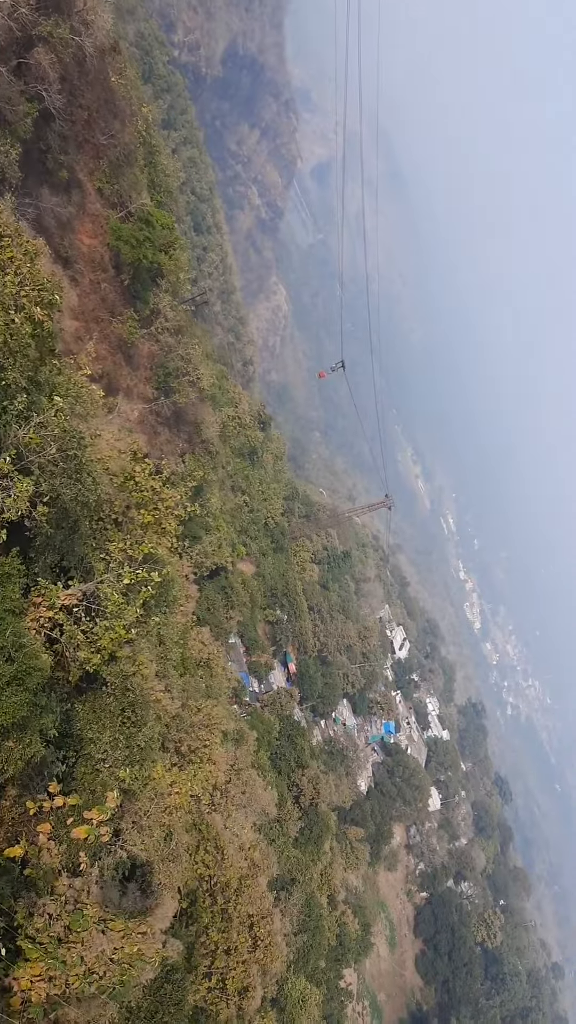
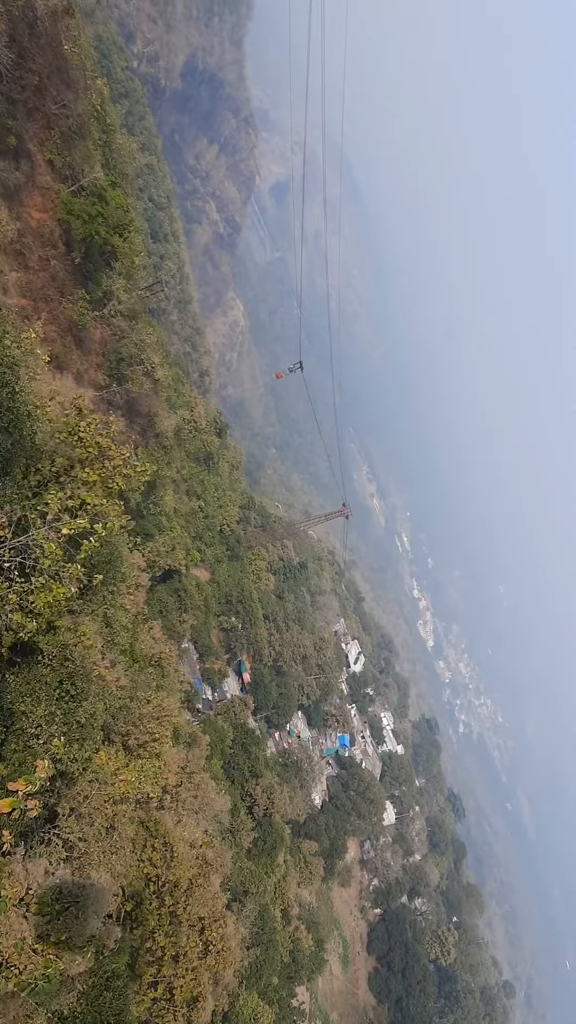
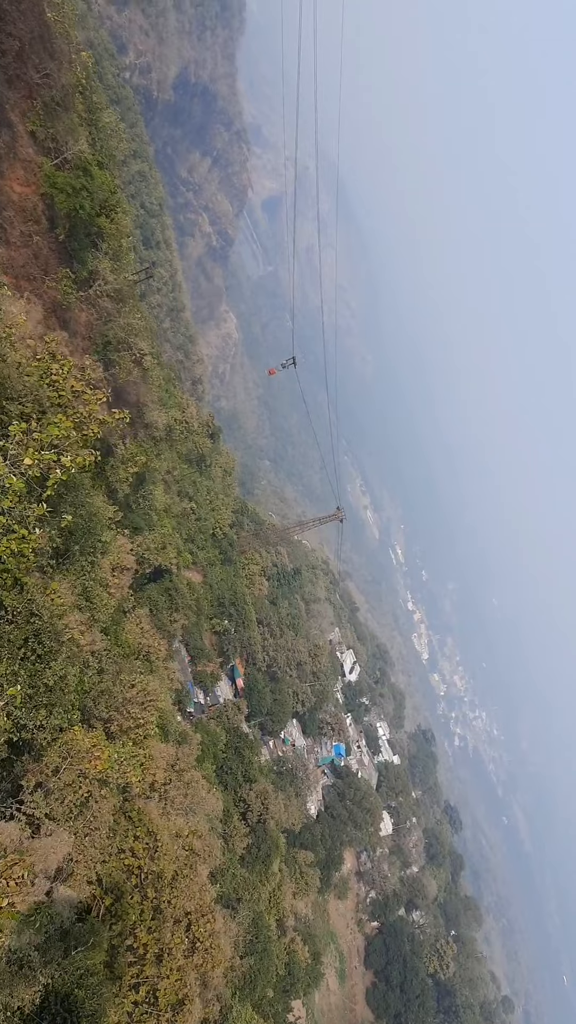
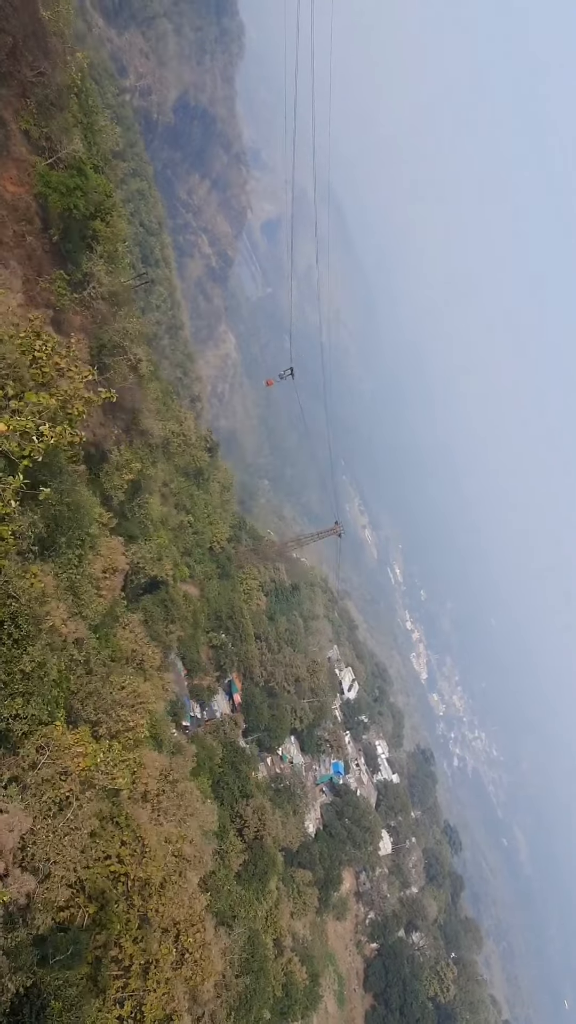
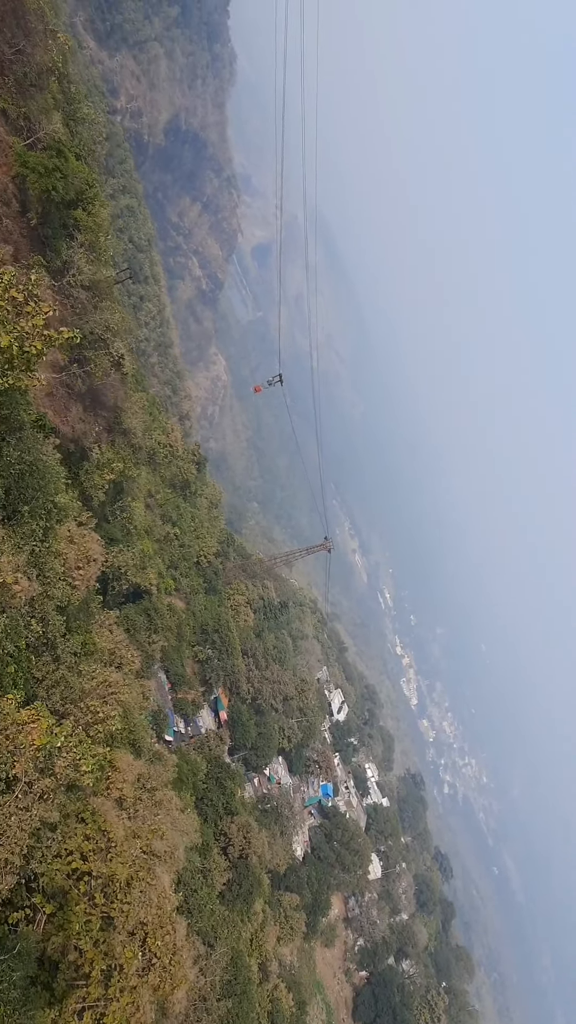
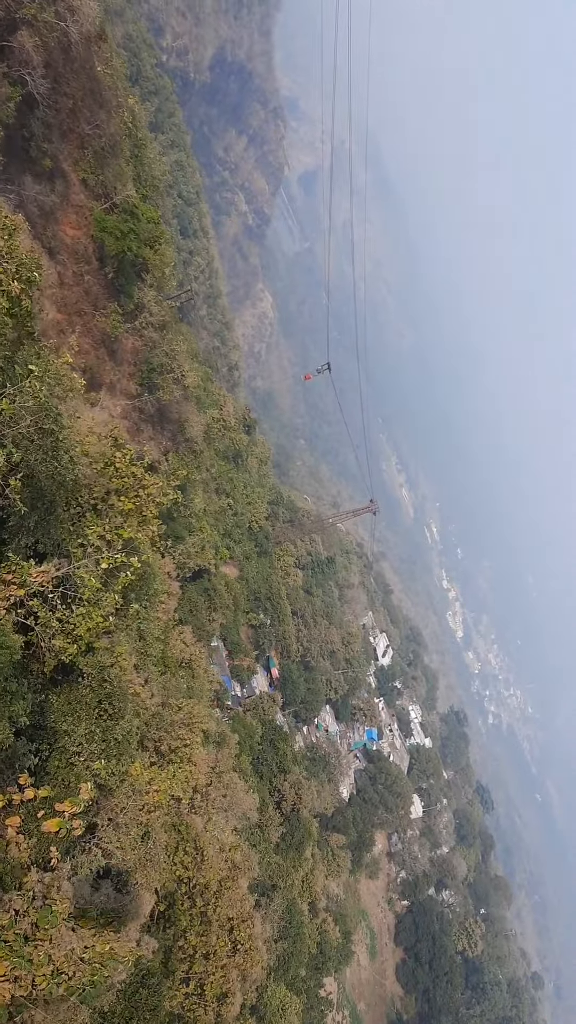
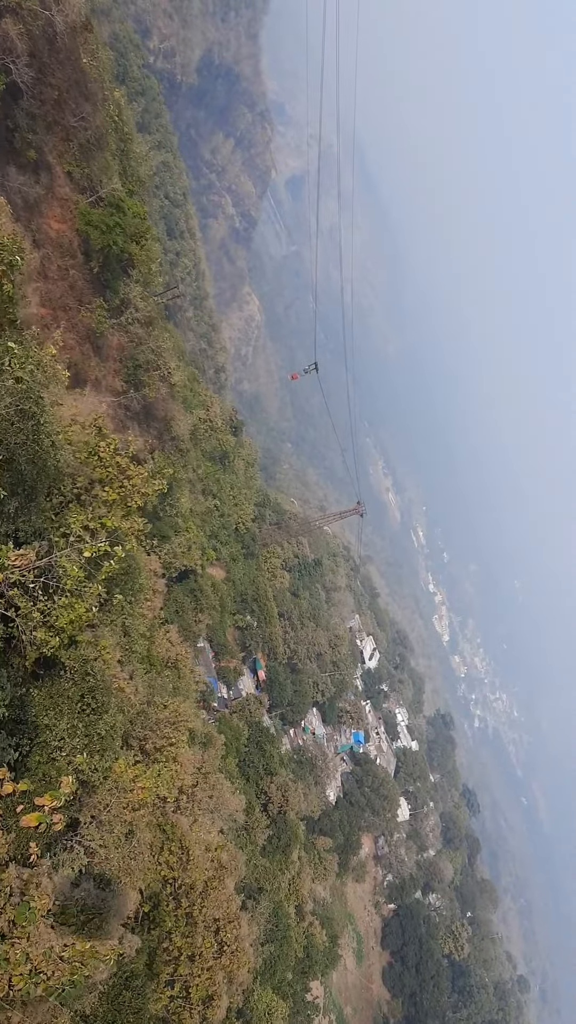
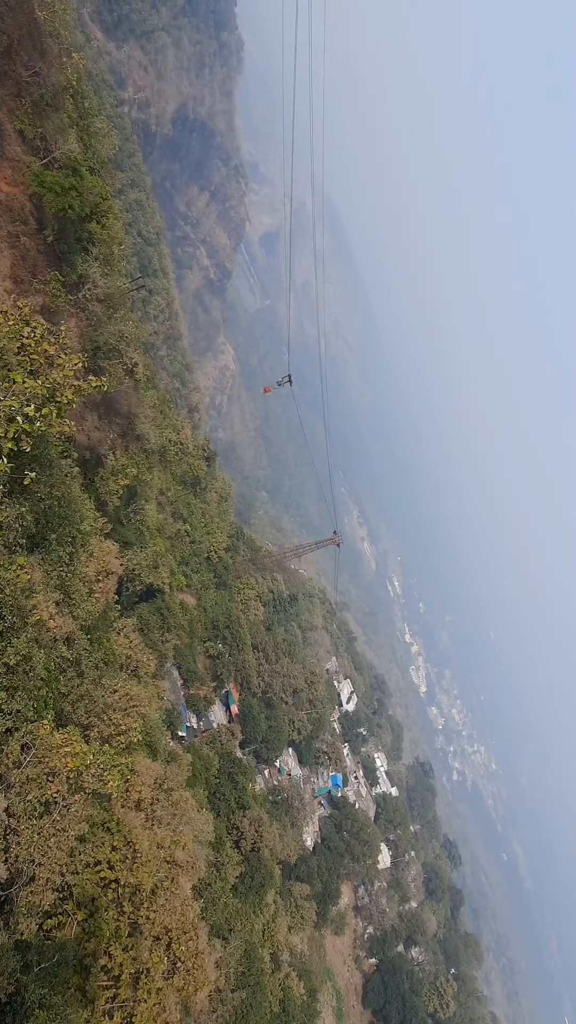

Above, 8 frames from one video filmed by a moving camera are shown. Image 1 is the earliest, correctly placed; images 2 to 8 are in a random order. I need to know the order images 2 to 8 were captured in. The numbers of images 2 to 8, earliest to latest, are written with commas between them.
6, 7, 2, 3, 4, 8, 5
